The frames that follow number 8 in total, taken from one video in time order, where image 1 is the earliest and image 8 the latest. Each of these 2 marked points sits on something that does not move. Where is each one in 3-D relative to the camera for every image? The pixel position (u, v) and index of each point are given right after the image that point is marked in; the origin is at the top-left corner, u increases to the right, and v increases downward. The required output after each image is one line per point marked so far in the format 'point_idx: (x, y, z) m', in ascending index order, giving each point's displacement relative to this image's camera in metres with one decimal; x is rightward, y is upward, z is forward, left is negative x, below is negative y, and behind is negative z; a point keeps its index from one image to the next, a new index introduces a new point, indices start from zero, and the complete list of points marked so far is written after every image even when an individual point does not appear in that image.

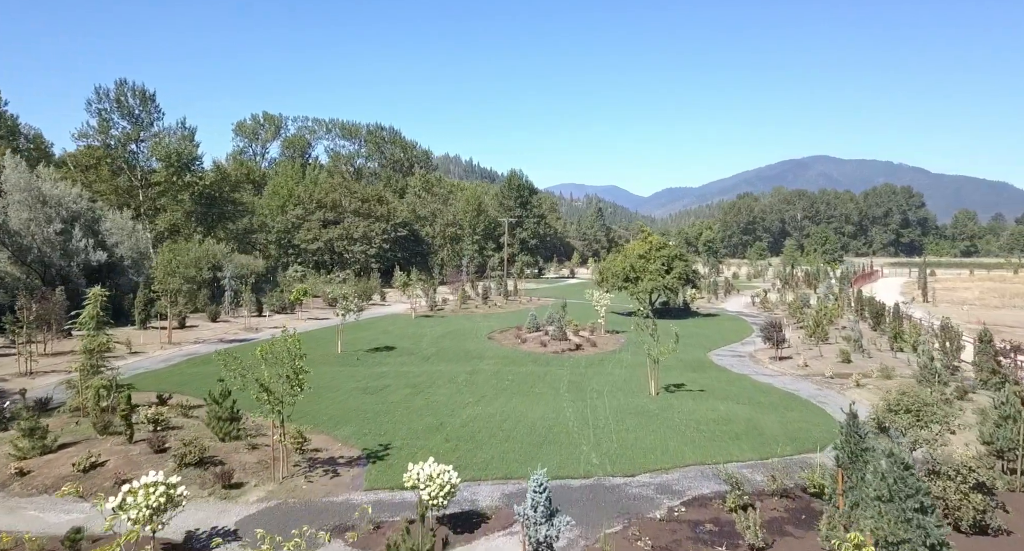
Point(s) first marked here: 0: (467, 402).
0: (-1.3, -3.6, +18.4) m
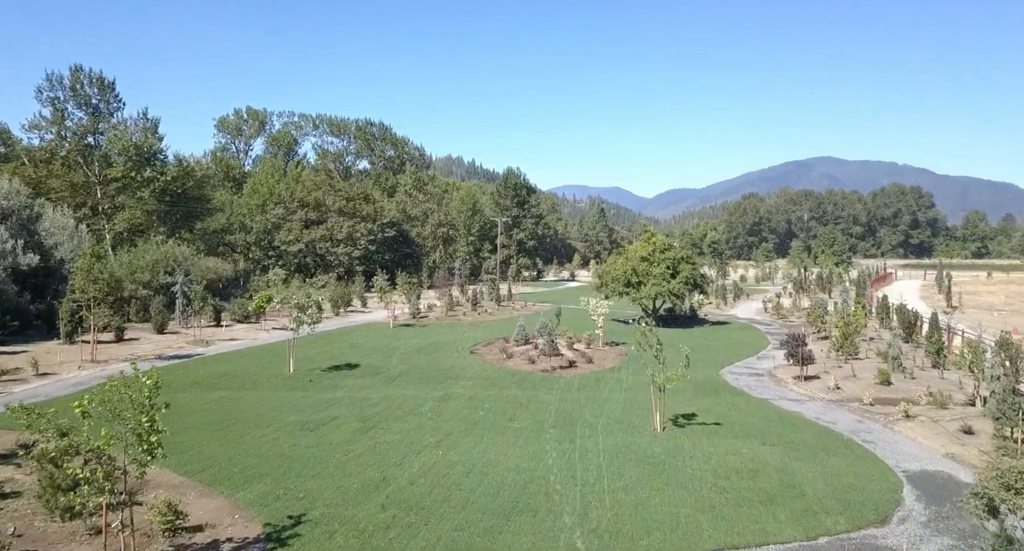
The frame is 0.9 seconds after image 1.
0: (-1.9, -3.8, +14.7) m
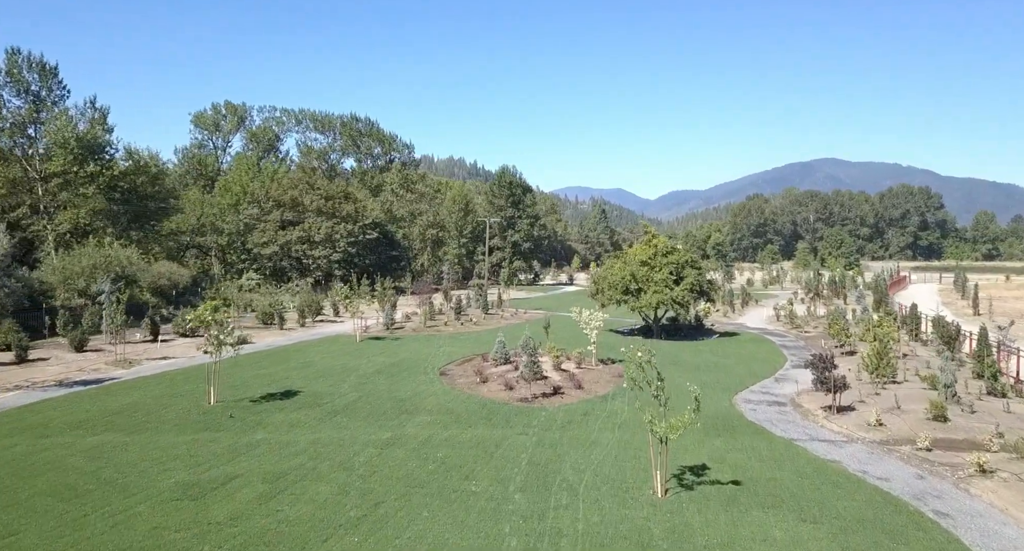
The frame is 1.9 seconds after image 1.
0: (-2.8, -4.1, +10.8) m
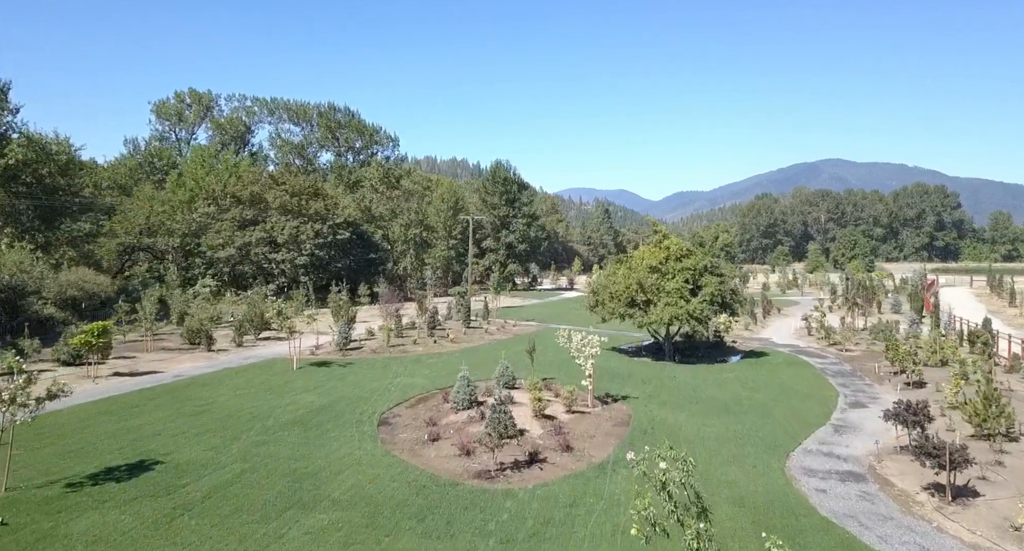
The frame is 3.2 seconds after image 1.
0: (-3.8, -4.4, +4.6) m
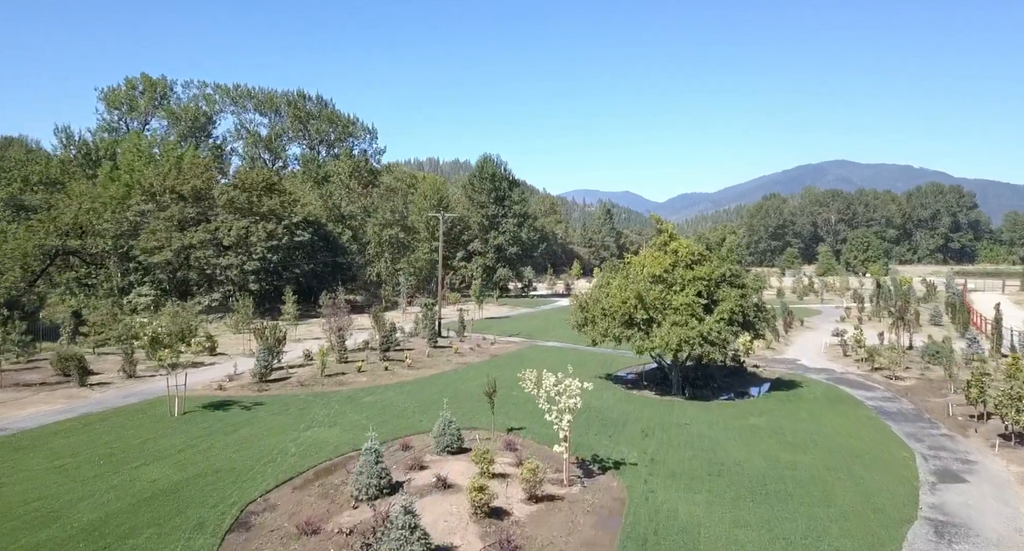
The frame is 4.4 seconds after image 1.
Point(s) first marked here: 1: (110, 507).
0: (-5.1, -4.7, -1.6) m
1: (-7.0, -4.1, +11.7) m
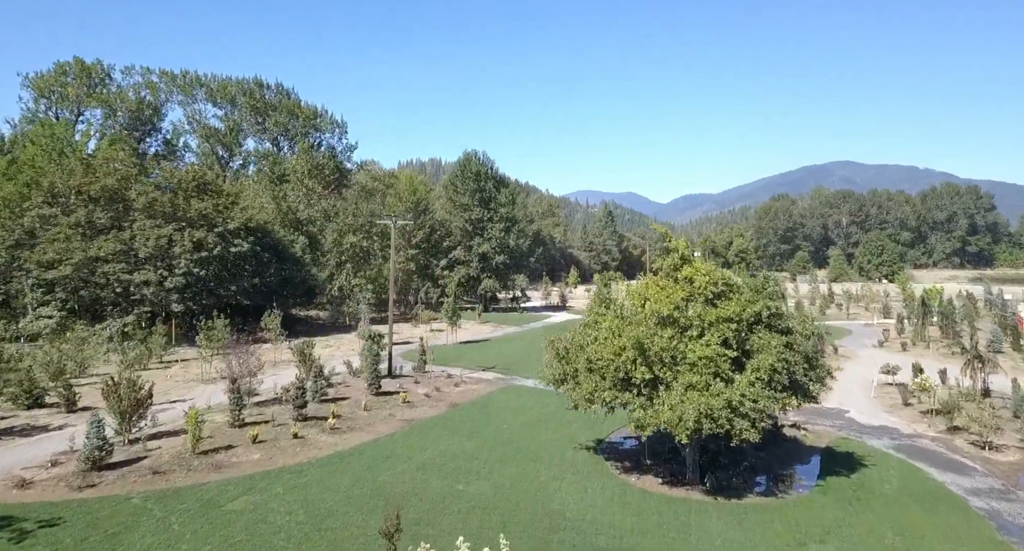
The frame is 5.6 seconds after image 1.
0: (-6.5, -5.6, -8.4) m
1: (-8.4, -5.0, +4.9) m
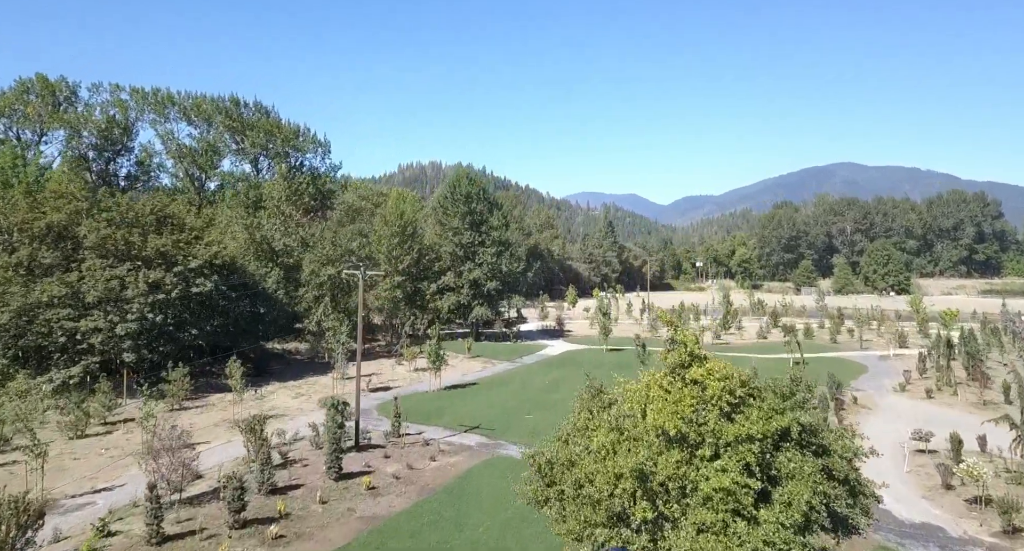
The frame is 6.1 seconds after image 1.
0: (-7.2, -7.6, -11.6) m
1: (-9.1, -7.1, +1.7) m
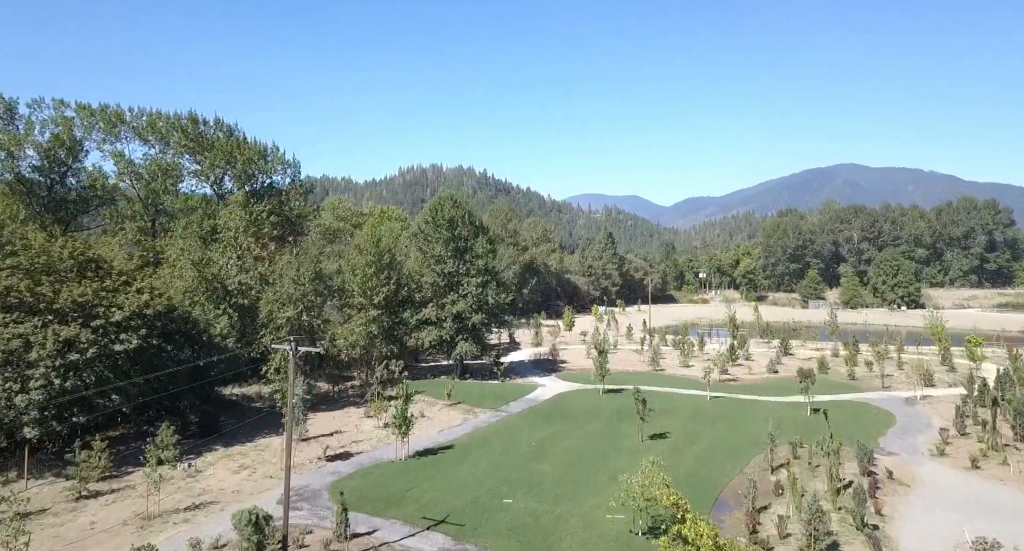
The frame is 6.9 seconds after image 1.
0: (-8.3, -9.8, -16.3) m
1: (-10.1, -9.3, -3.0) m
